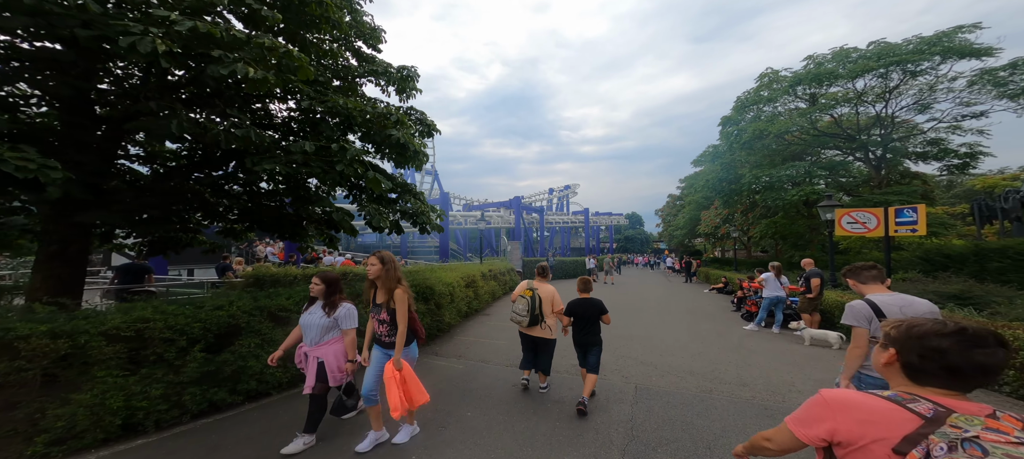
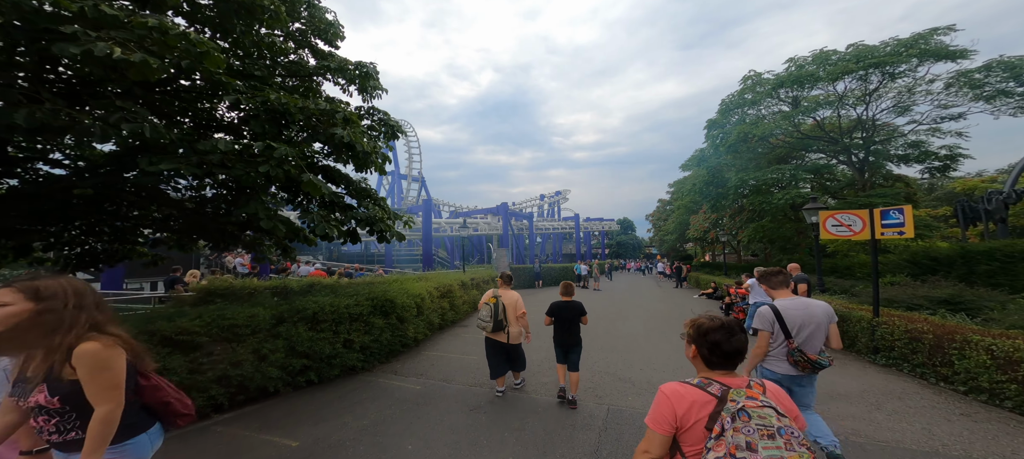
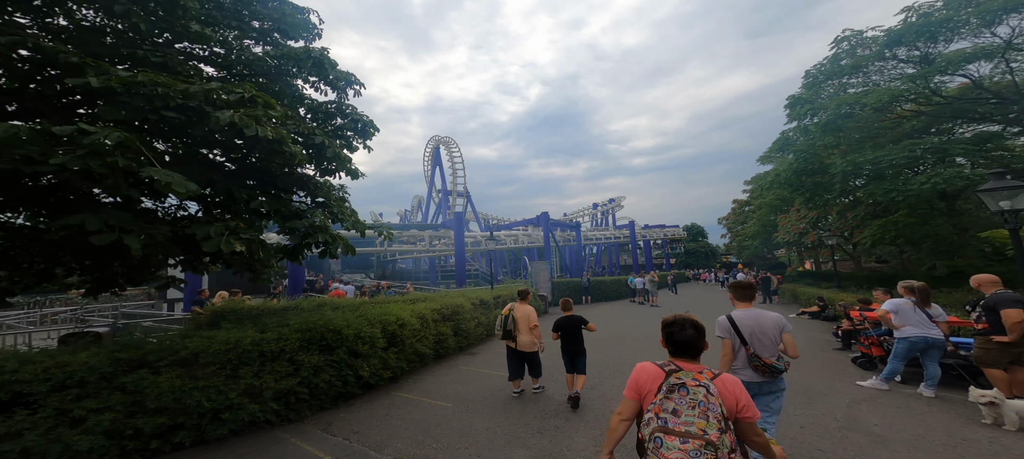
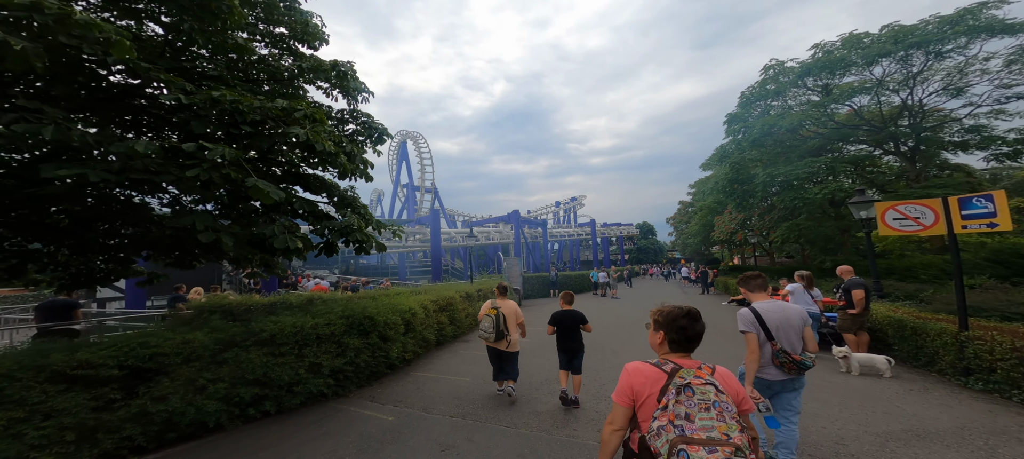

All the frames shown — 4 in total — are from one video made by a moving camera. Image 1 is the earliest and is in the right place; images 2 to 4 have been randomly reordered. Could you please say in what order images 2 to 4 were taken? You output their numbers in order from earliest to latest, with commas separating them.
2, 4, 3
